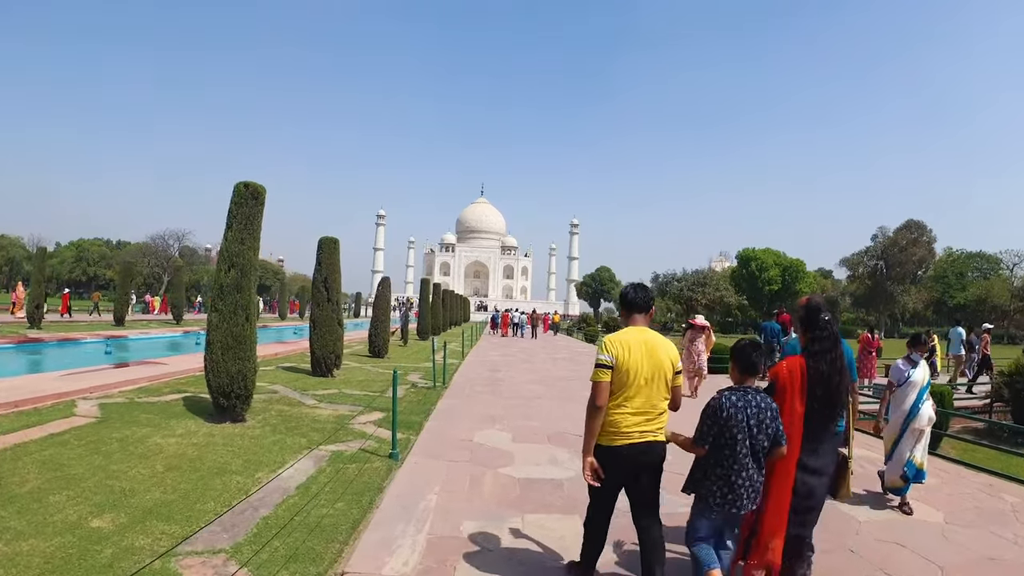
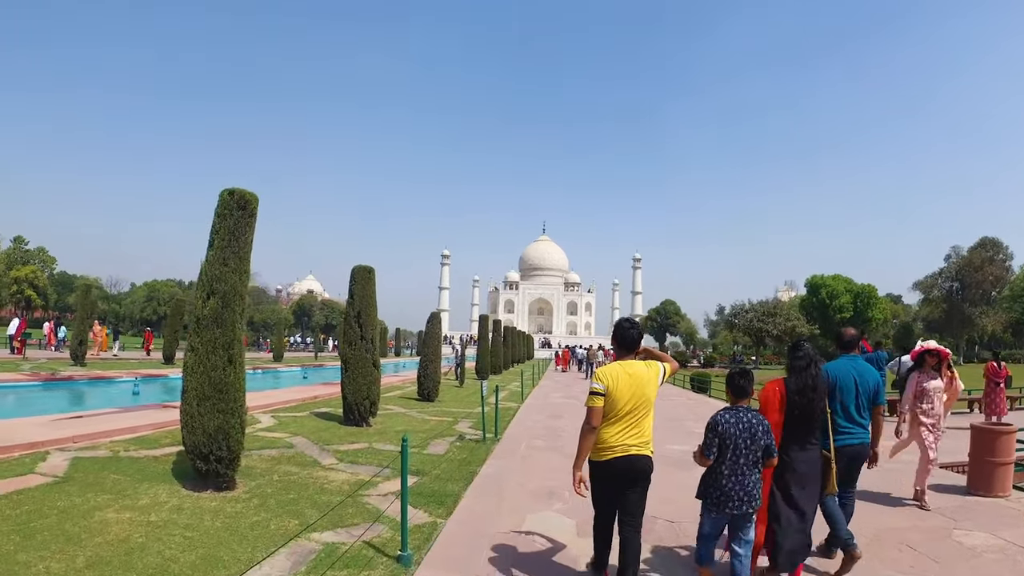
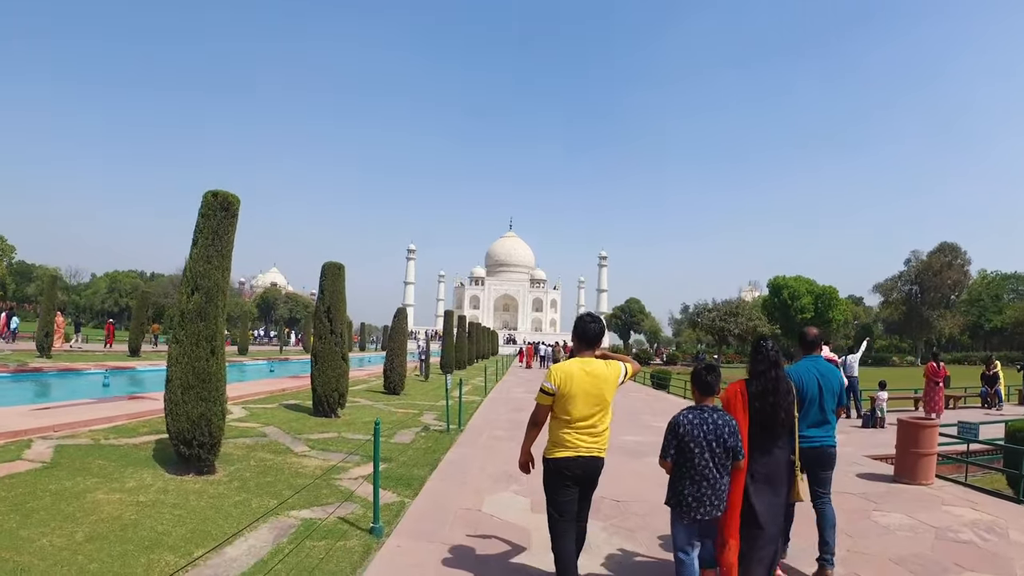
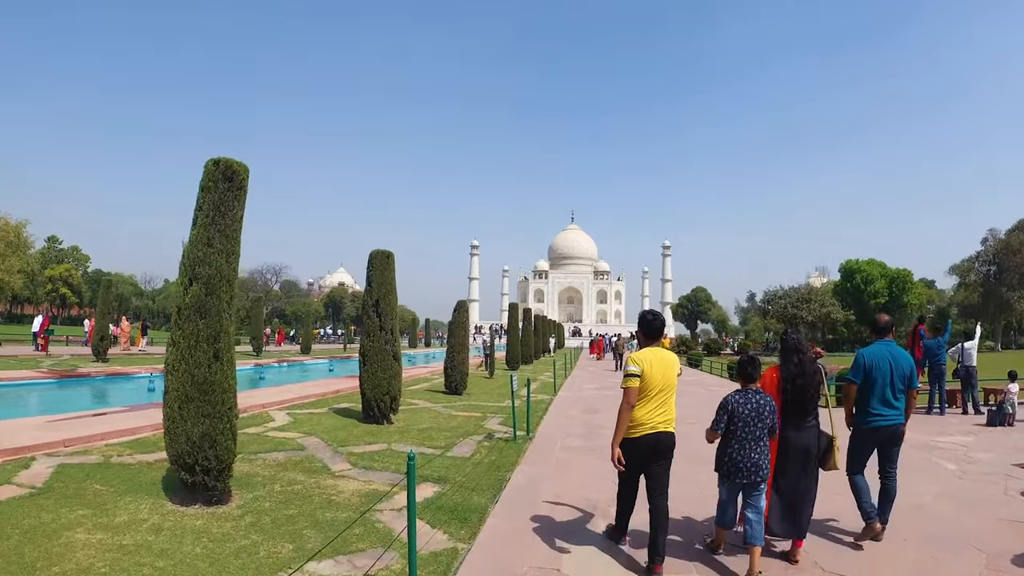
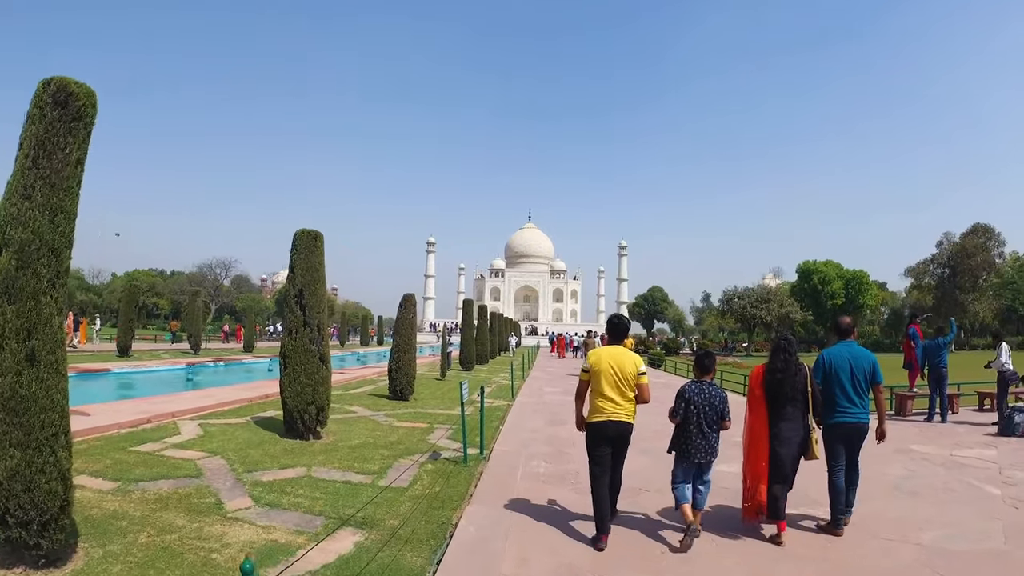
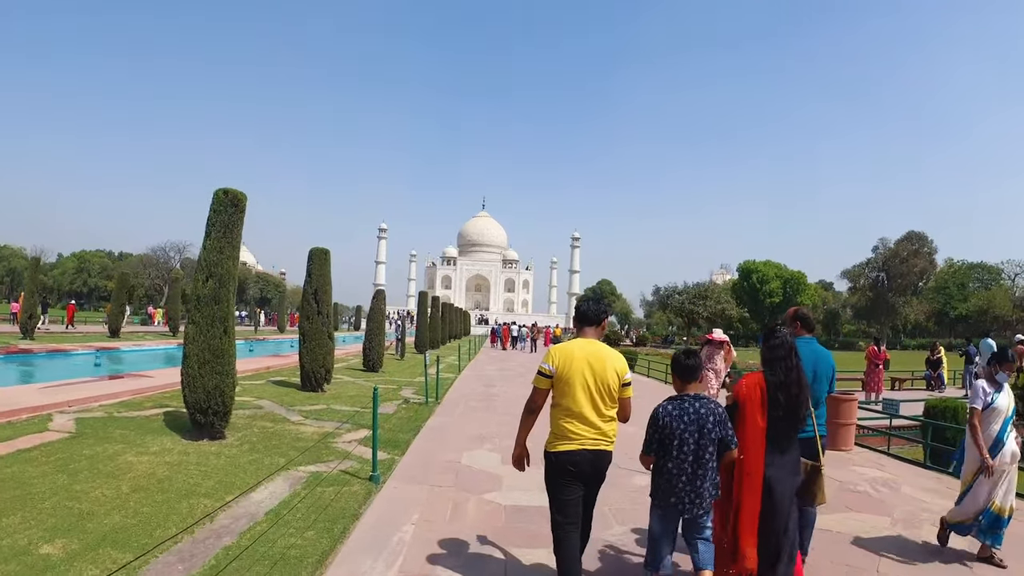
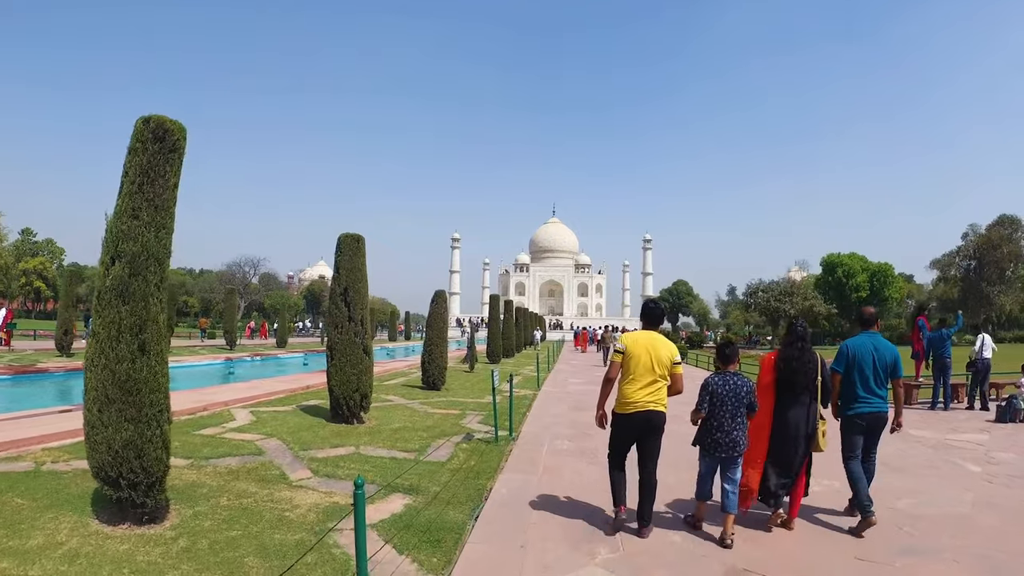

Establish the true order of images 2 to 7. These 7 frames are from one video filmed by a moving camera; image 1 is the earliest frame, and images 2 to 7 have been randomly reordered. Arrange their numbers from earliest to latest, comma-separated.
6, 3, 2, 4, 7, 5
